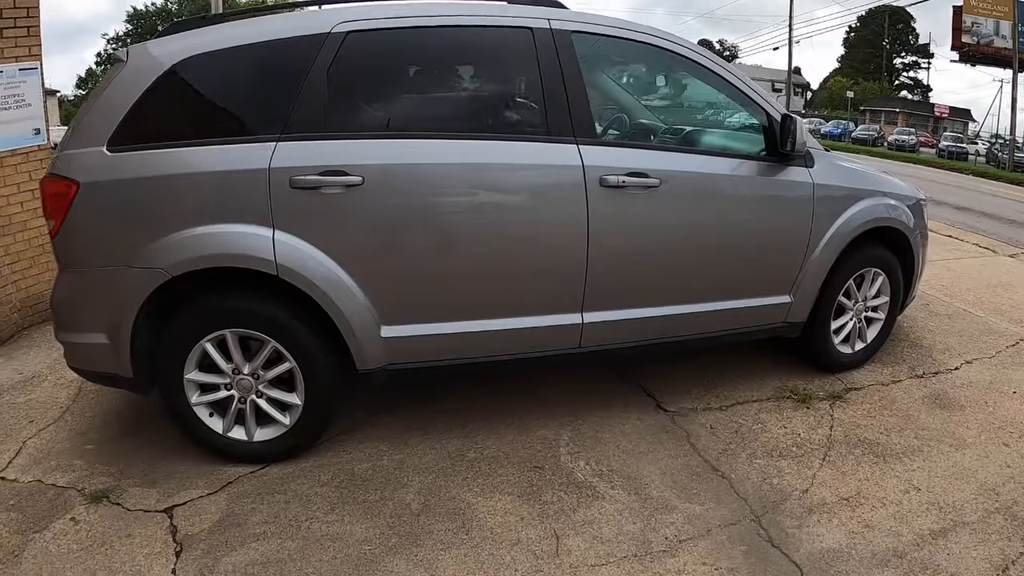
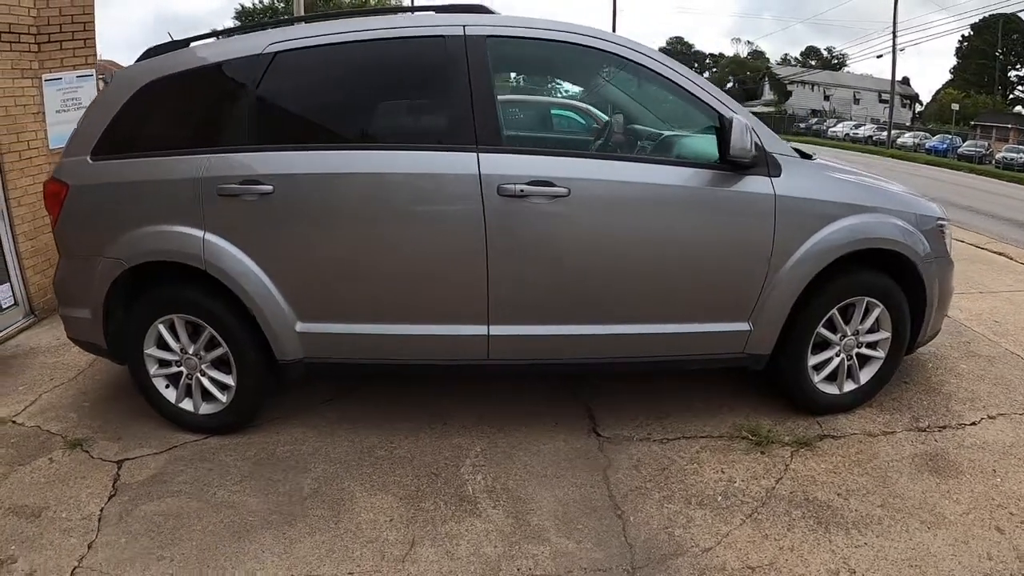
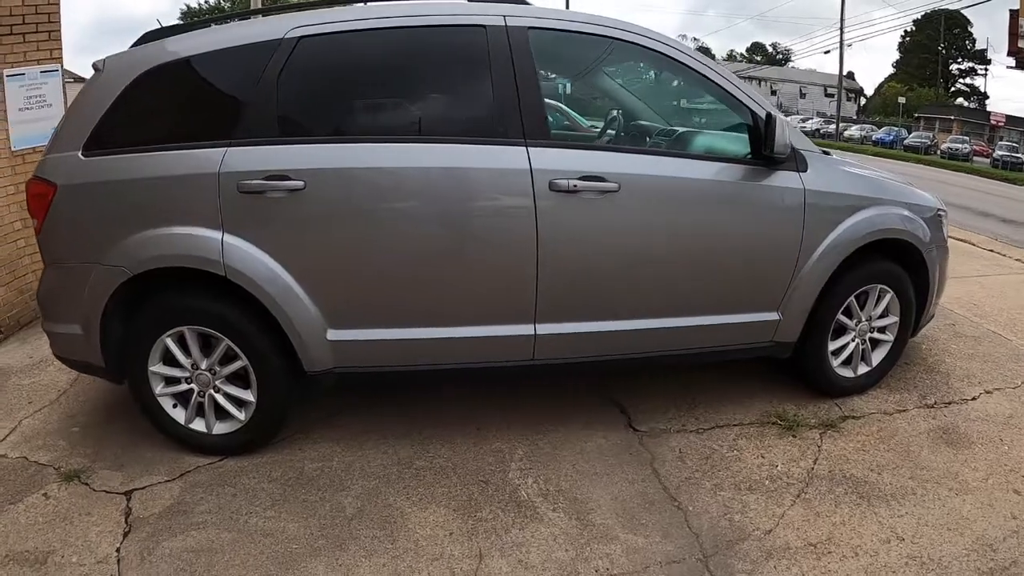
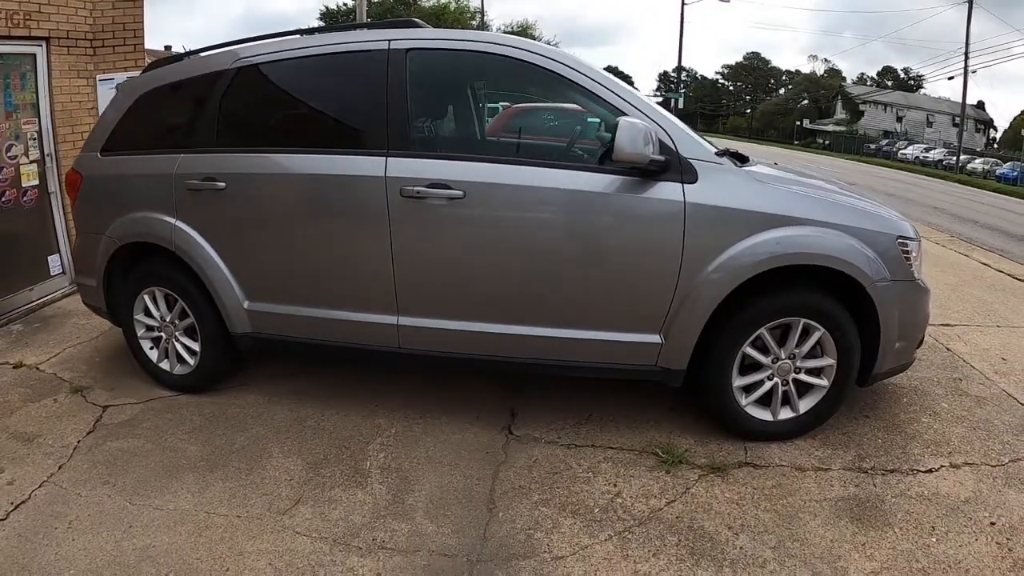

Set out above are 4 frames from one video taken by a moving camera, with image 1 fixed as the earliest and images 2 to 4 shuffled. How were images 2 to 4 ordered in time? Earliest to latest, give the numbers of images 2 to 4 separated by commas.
3, 2, 4
